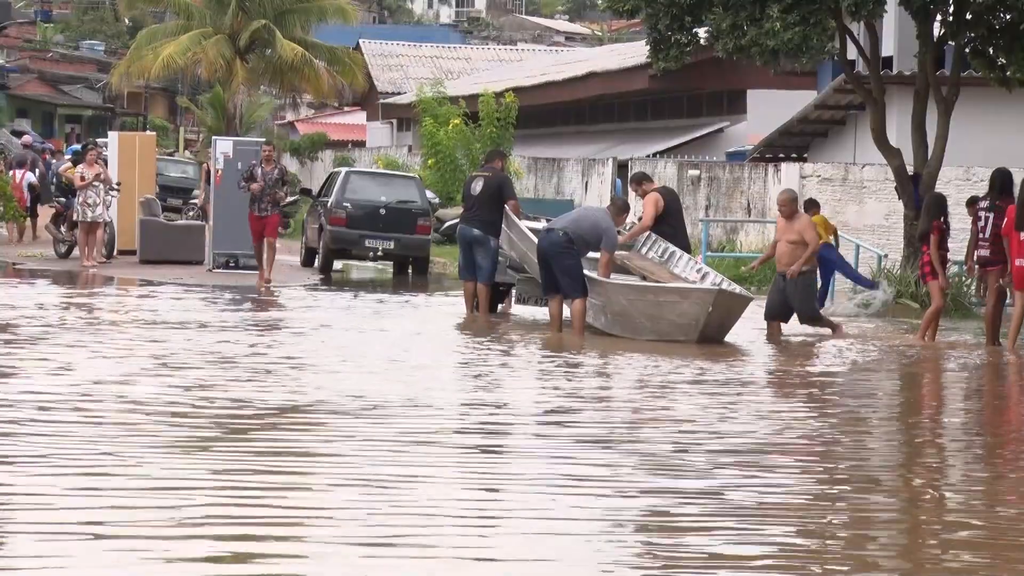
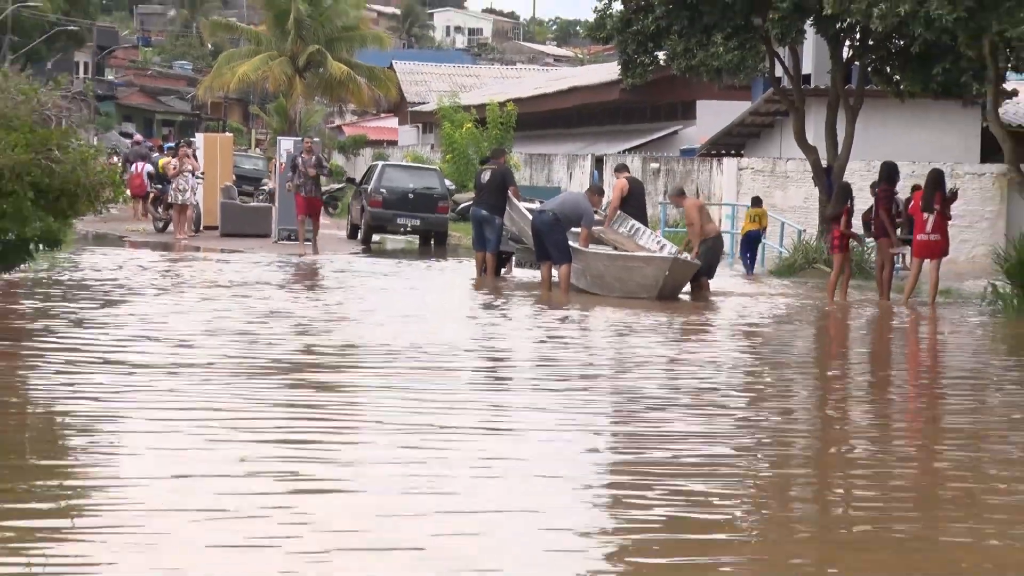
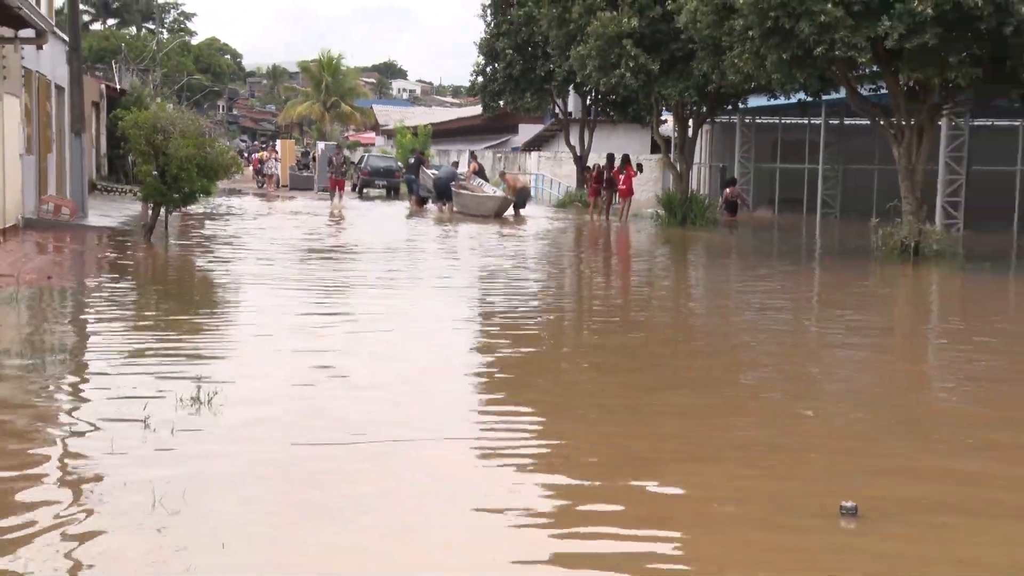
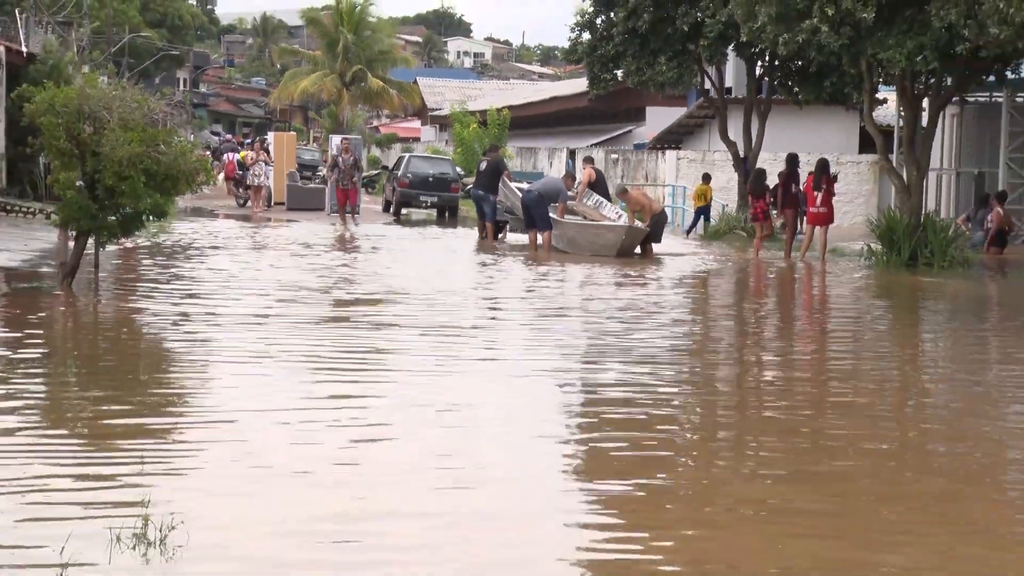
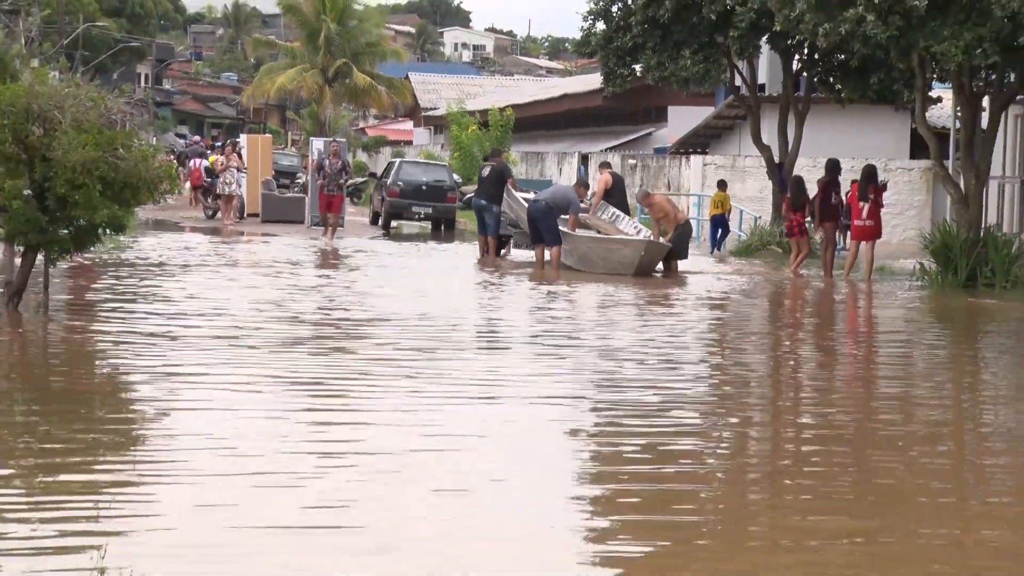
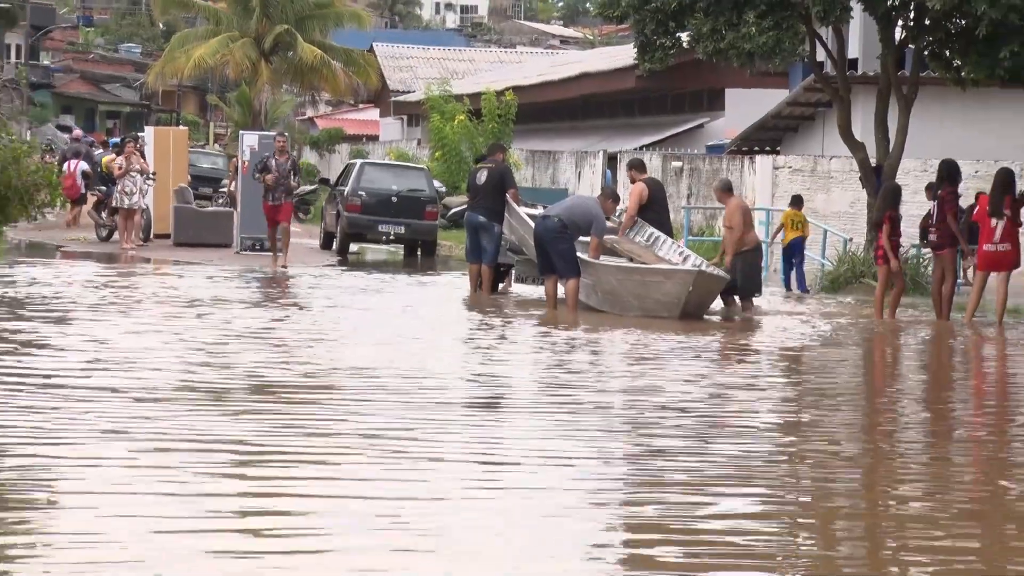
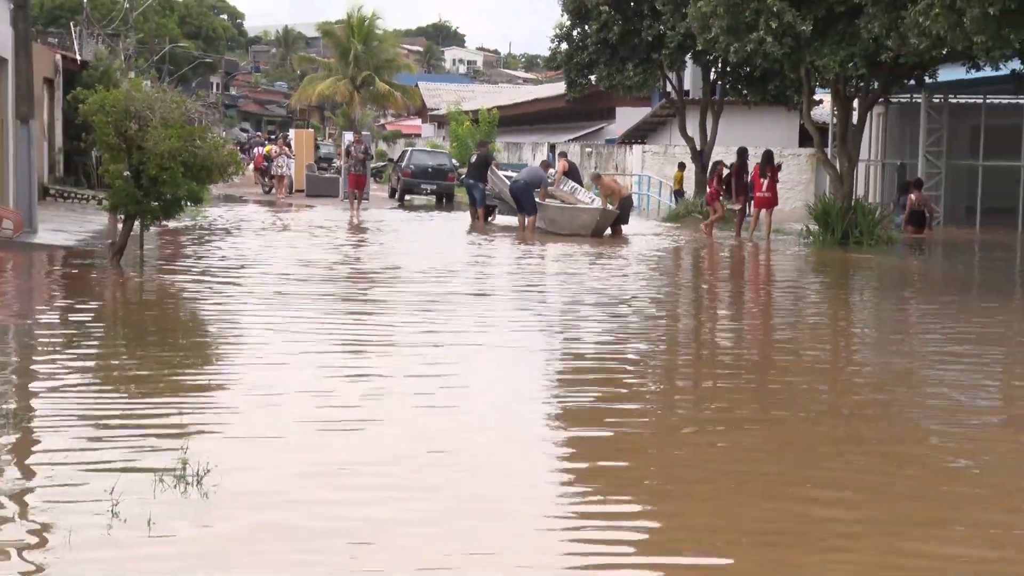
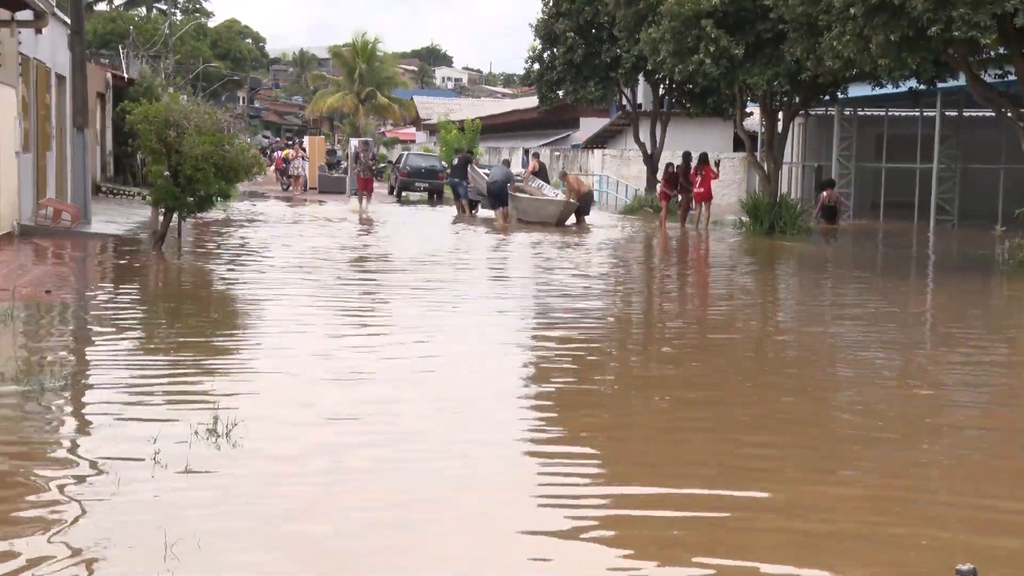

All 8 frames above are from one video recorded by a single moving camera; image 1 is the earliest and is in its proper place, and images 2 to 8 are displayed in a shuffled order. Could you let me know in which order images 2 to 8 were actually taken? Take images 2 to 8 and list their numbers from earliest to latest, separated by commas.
6, 2, 5, 4, 7, 8, 3
